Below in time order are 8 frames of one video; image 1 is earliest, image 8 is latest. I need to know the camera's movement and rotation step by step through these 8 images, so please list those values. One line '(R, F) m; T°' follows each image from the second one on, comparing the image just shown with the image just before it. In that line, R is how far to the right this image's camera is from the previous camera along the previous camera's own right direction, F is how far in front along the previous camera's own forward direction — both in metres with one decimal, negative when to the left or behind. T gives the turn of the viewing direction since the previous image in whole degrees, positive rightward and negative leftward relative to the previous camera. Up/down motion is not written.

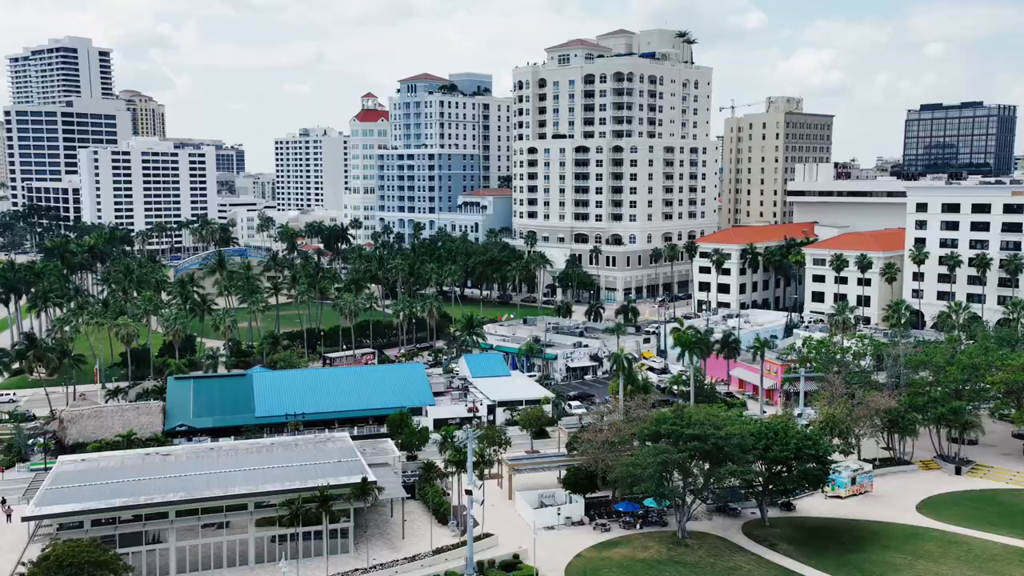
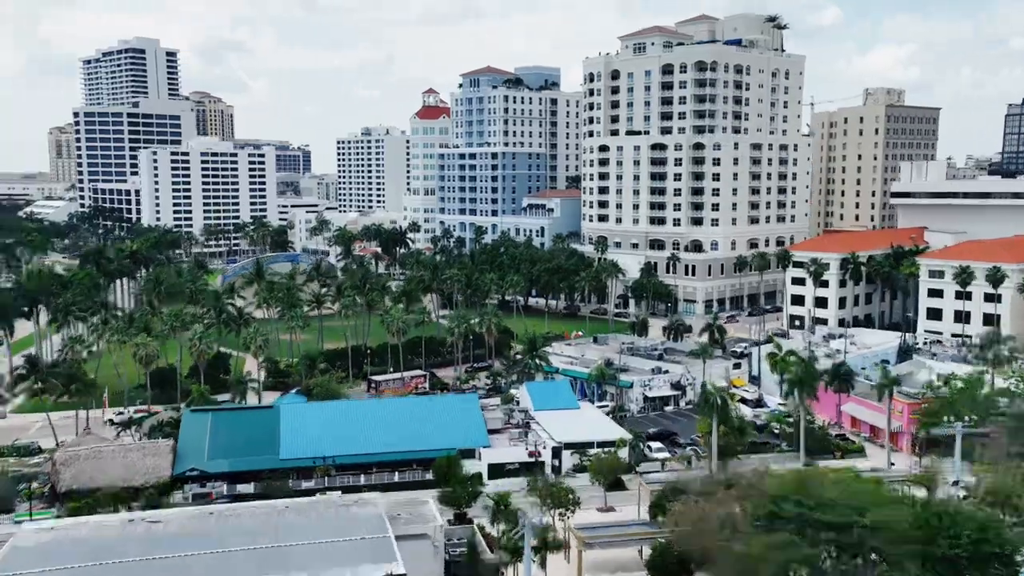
(-0.4, +12.8) m; -5°
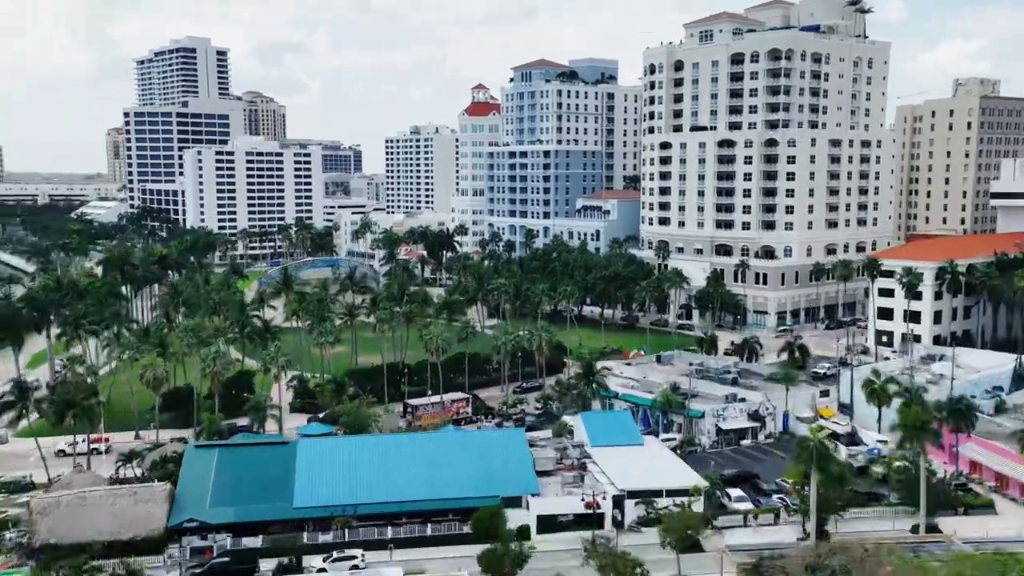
(-0.3, +10.4) m; -4°
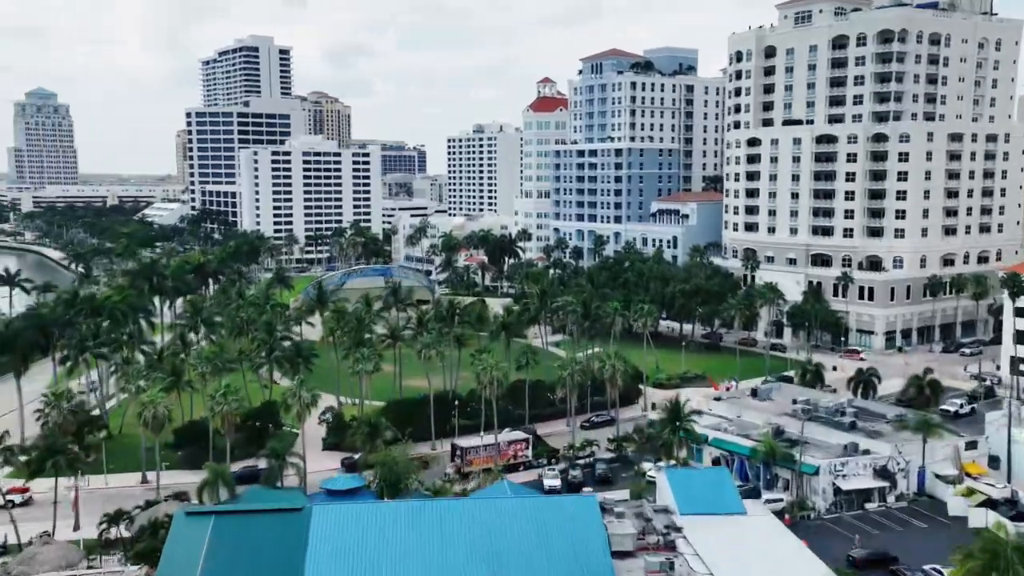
(-0.4, +13.0) m; -5°
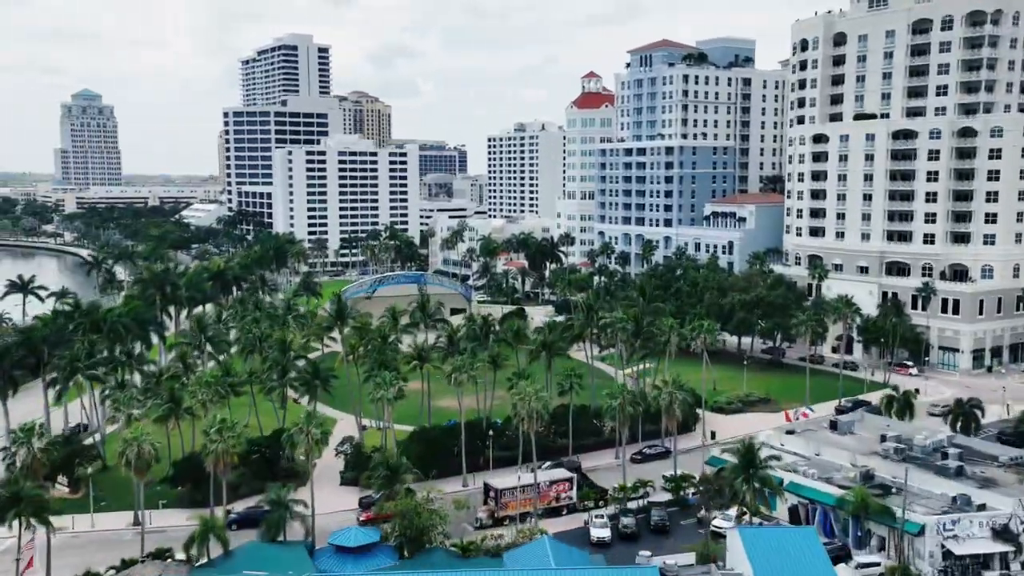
(-0.1, +9.1) m; -3°
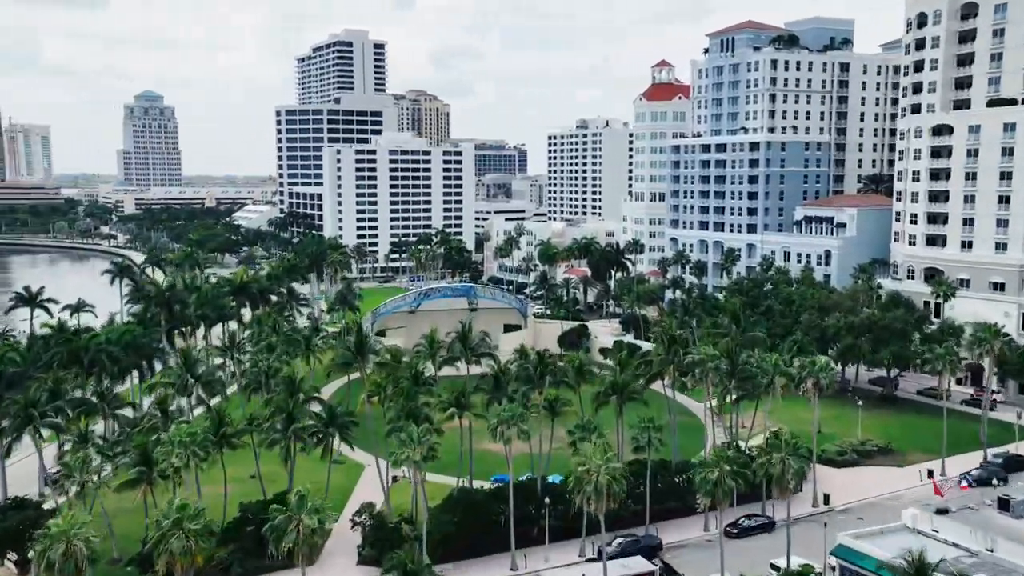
(-0.3, +14.5) m; -4°
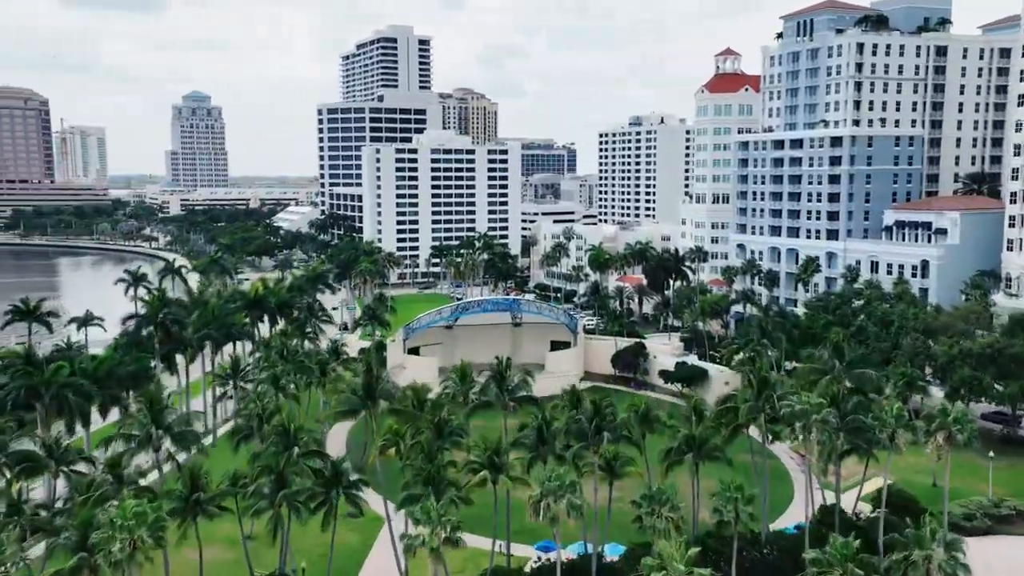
(-0.1, +11.9) m; -3°
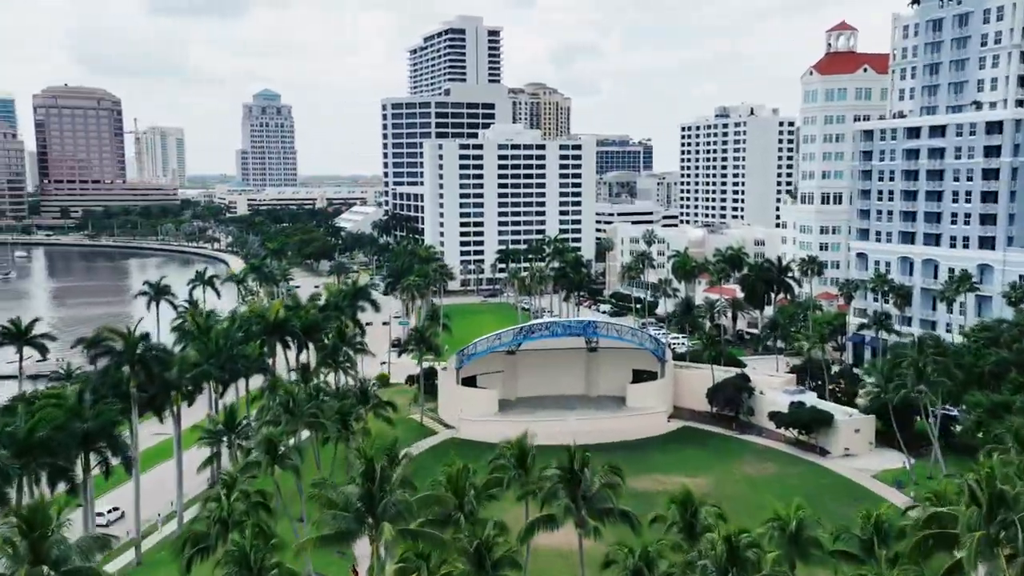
(-0.4, +16.7) m; -5°
